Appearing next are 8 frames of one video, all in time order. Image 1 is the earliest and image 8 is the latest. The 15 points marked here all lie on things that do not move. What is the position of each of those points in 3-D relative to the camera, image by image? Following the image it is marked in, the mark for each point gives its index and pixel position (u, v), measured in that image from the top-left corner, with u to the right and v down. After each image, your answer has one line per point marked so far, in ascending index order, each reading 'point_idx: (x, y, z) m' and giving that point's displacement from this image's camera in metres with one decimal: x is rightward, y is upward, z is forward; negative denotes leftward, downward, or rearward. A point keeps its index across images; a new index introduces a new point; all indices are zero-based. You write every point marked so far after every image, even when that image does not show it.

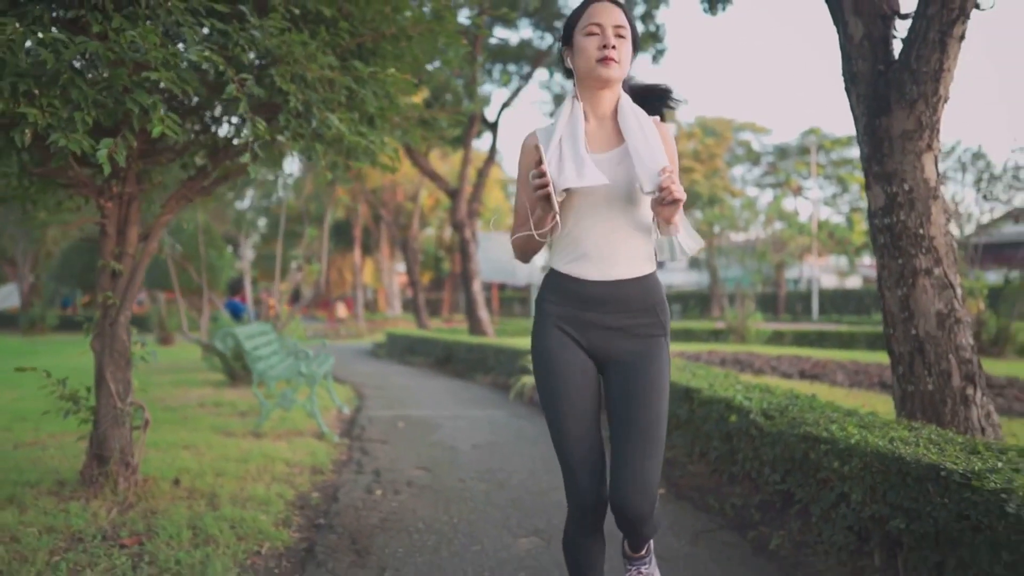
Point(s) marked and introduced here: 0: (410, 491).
0: (-0.6, -1.2, +4.9) m
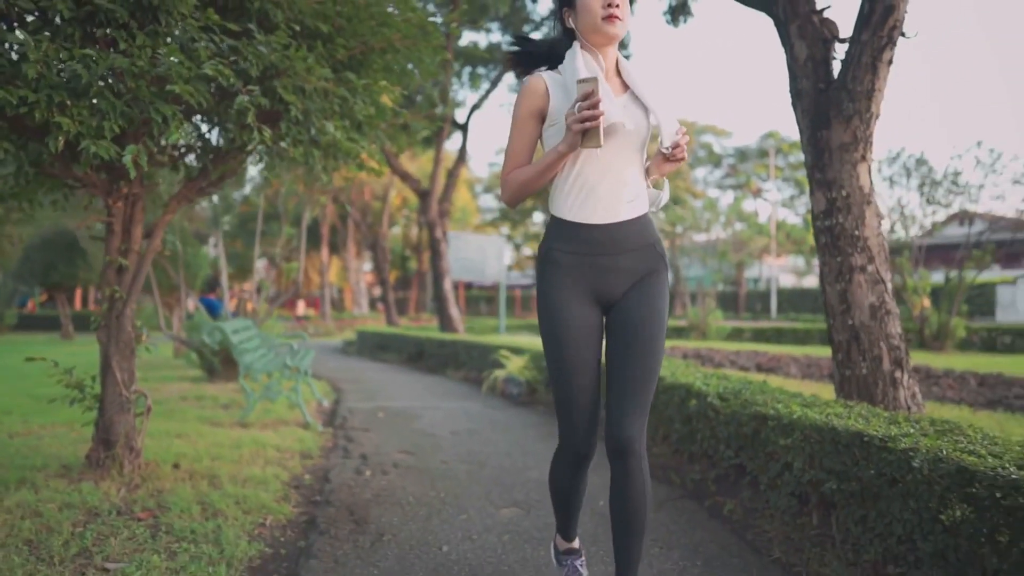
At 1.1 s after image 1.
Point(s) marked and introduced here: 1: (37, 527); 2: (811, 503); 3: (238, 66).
0: (-0.8, -1.2, +5.3) m
1: (-2.2, -1.1, +3.7) m
2: (+1.4, -1.0, +3.7) m
3: (-1.4, +1.1, +4.1) m
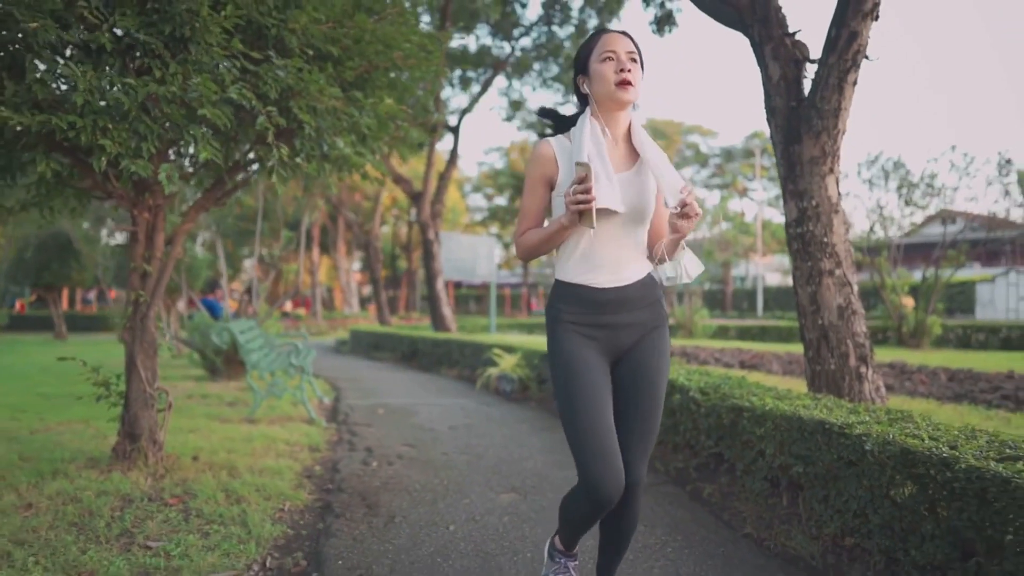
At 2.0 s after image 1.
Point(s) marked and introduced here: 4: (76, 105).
0: (-0.8, -1.2, +5.6) m
1: (-2.2, -1.1, +4.1) m
2: (+1.4, -1.0, +4.1) m
3: (-1.4, +1.1, +4.4) m
4: (-1.9, +0.8, +3.6) m
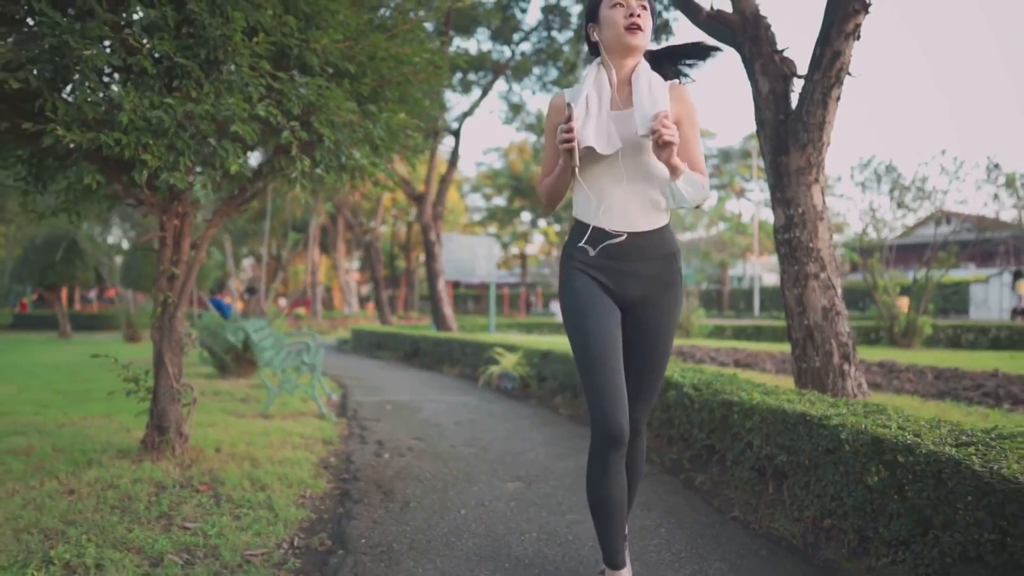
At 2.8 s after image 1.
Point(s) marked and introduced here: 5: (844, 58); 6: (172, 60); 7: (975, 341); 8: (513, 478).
0: (-0.7, -1.2, +6.0) m
1: (-2.1, -1.1, +4.4) m
2: (+1.4, -1.0, +4.4) m
3: (-1.3, +1.1, +4.8) m
4: (-1.9, +0.8, +3.9) m
5: (+2.2, +1.5, +5.3) m
6: (-1.7, +1.2, +4.2) m
7: (+9.1, -1.0, +15.9) m
8: (0.0, -1.2, +5.1) m
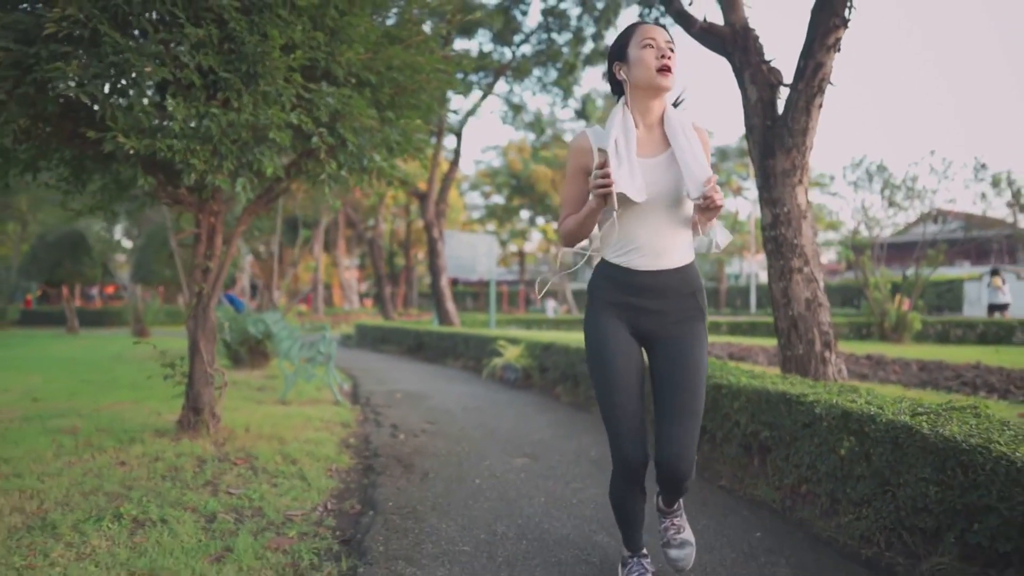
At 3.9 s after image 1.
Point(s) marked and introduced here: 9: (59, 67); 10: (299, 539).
0: (-0.7, -1.2, +6.4) m
1: (-2.1, -1.1, +4.9) m
2: (+1.5, -1.0, +4.9) m
3: (-1.3, +1.1, +5.2) m
4: (-1.8, +0.9, +4.4) m
5: (+2.2, +1.6, +5.8) m
6: (-1.7, +1.2, +4.6) m
7: (+9.1, -1.0, +16.4) m
8: (+0.1, -1.1, +5.6) m
9: (-2.3, +1.1, +4.1) m
10: (-1.0, -1.2, +3.7) m
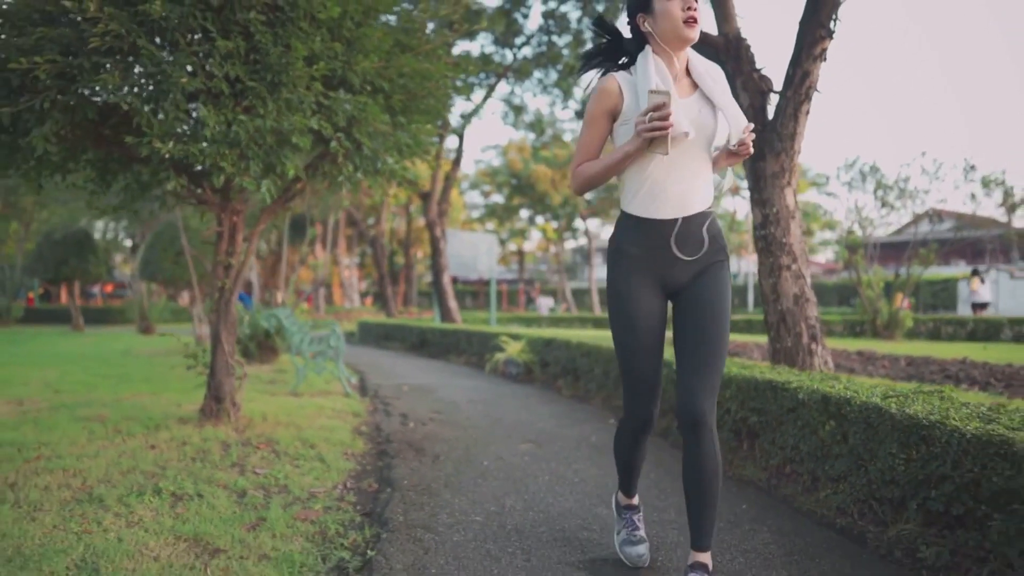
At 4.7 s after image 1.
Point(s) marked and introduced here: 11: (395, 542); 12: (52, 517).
0: (-0.7, -1.1, +6.8) m
1: (-2.1, -1.0, +5.2) m
2: (+1.5, -0.9, +5.3) m
3: (-1.2, +1.2, +5.5) m
4: (-1.8, +0.9, +4.7) m
5: (+2.3, +1.6, +6.1) m
6: (-1.6, +1.3, +5.0) m
7: (+9.1, -0.9, +16.7) m
8: (+0.1, -1.1, +5.9) m
9: (-2.3, +1.2, +4.5) m
10: (-0.9, -1.1, +4.1) m
11: (-0.5, -1.1, +3.5) m
12: (-2.1, -1.0, +3.7) m
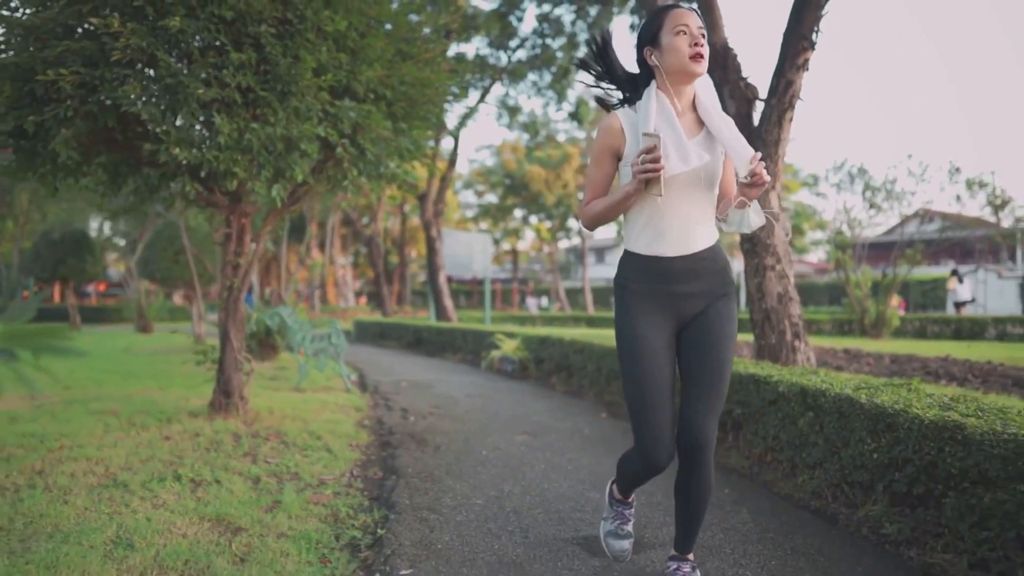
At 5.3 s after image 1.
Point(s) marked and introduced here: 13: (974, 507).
0: (-0.7, -1.1, +7.1) m
1: (-2.1, -1.0, +5.5) m
2: (+1.5, -0.9, +5.6) m
3: (-1.3, +1.2, +5.8) m
4: (-1.8, +0.9, +5.0) m
5: (+2.3, +1.6, +6.4) m
6: (-1.7, +1.3, +5.2) m
7: (+9.0, -0.9, +17.1) m
8: (+0.1, -1.1, +6.2) m
9: (-2.3, +1.2, +4.7) m
10: (-1.0, -1.1, +4.3) m
11: (-0.5, -1.1, +3.8) m
12: (-2.1, -1.0, +3.9) m
13: (+1.7, -0.8, +2.9) m
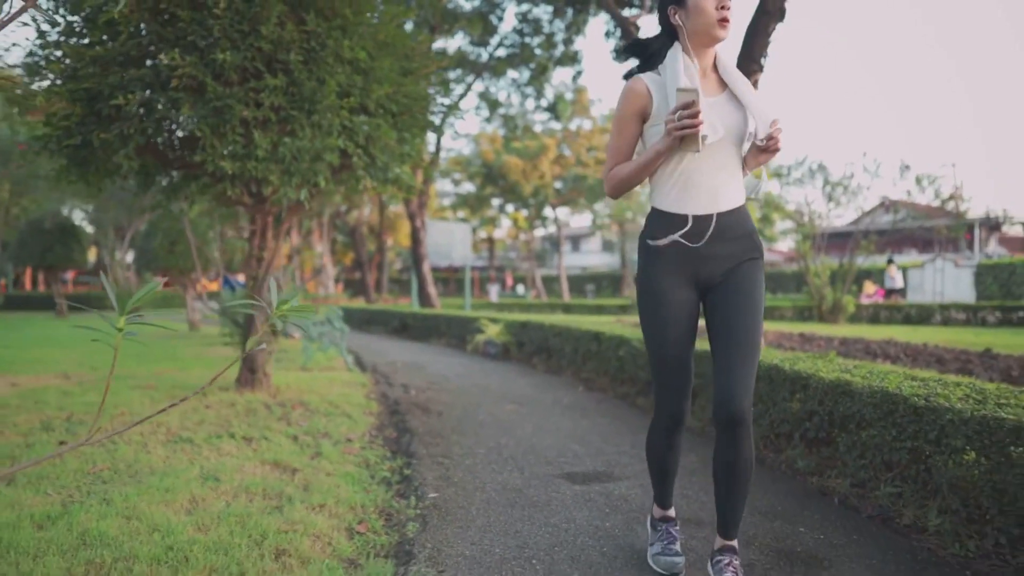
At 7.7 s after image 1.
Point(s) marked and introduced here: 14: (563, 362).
0: (-0.8, -1.0, +8.0) m
1: (-2.1, -1.0, +6.4) m
2: (+1.4, -0.9, +6.6) m
3: (-1.3, +1.2, +6.7) m
4: (-1.9, +1.0, +5.9) m
5: (+2.2, +1.7, +7.4) m
6: (-1.7, +1.3, +6.1) m
7: (+8.6, -0.7, +18.3) m
8: (0.0, -1.0, +7.2) m
9: (-2.3, +1.2, +5.6) m
10: (-1.0, -1.1, +5.3) m
11: (-0.5, -1.0, +4.7) m
12: (-2.1, -1.0, +4.9) m
13: (+1.7, -0.8, +4.0) m
14: (+0.6, -0.9, +9.5) m
